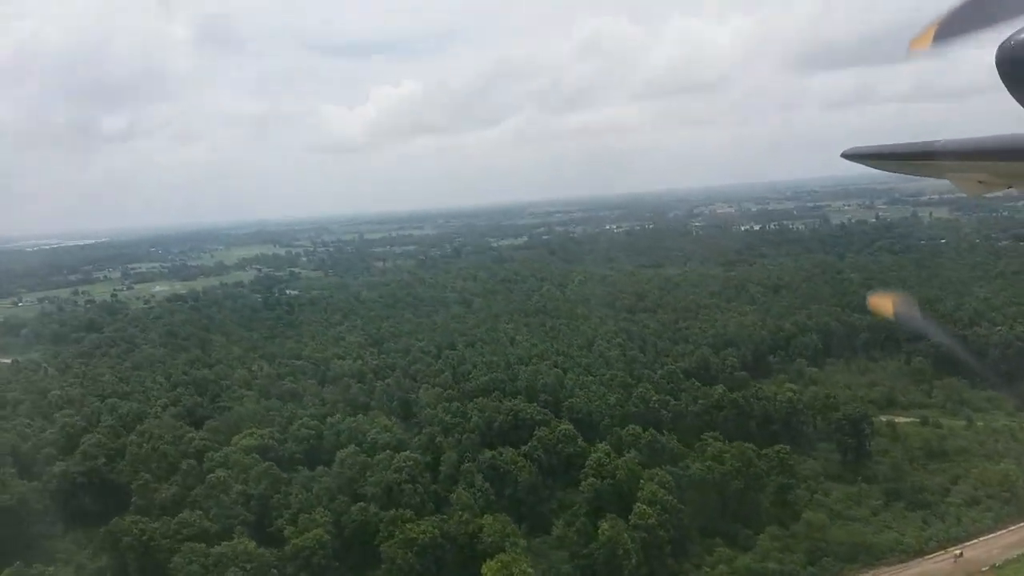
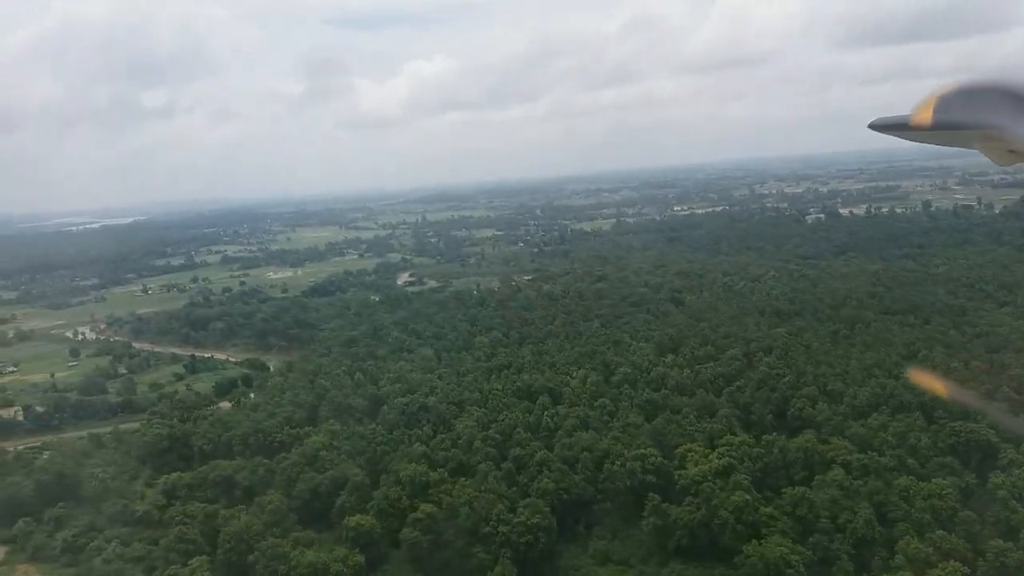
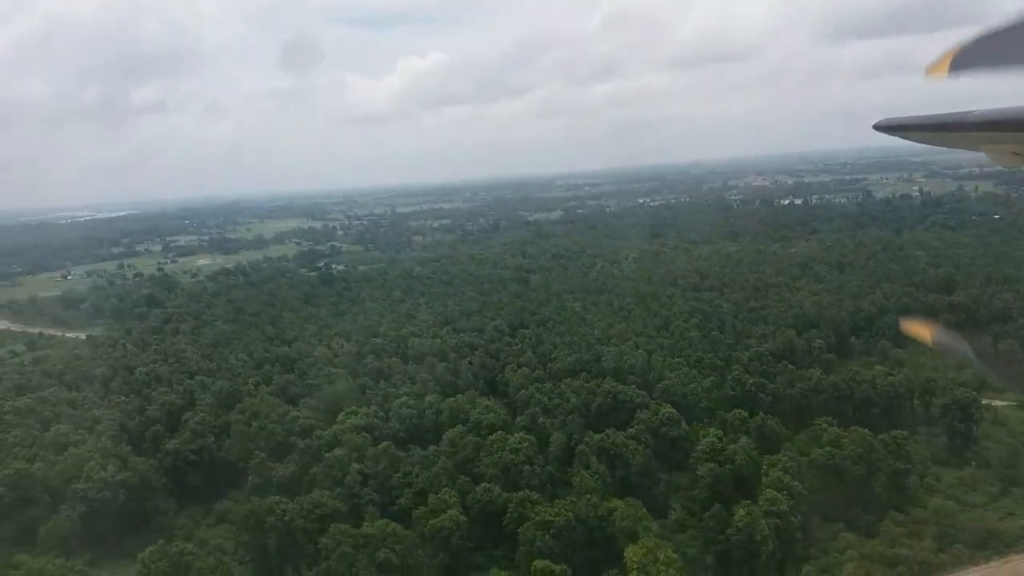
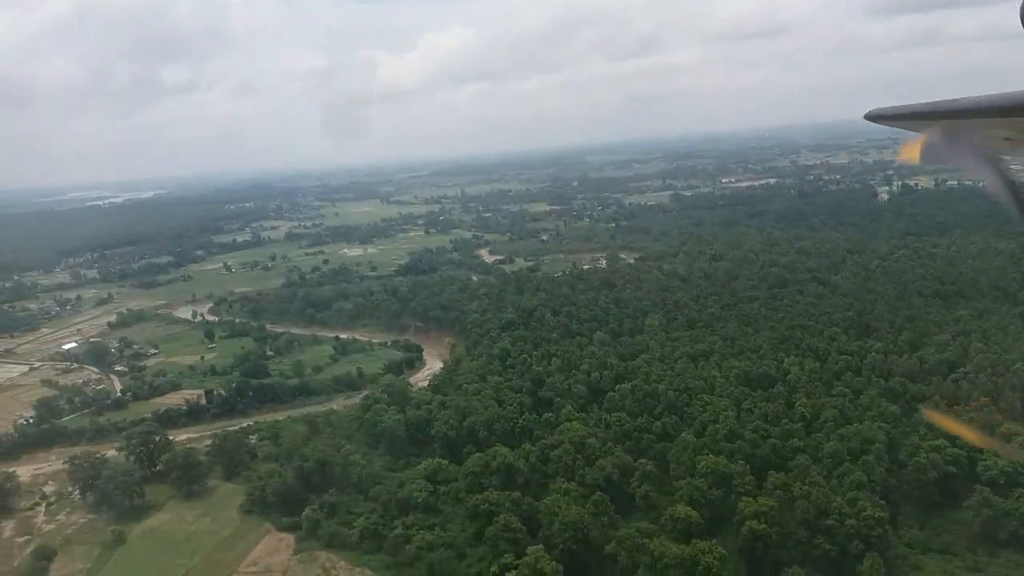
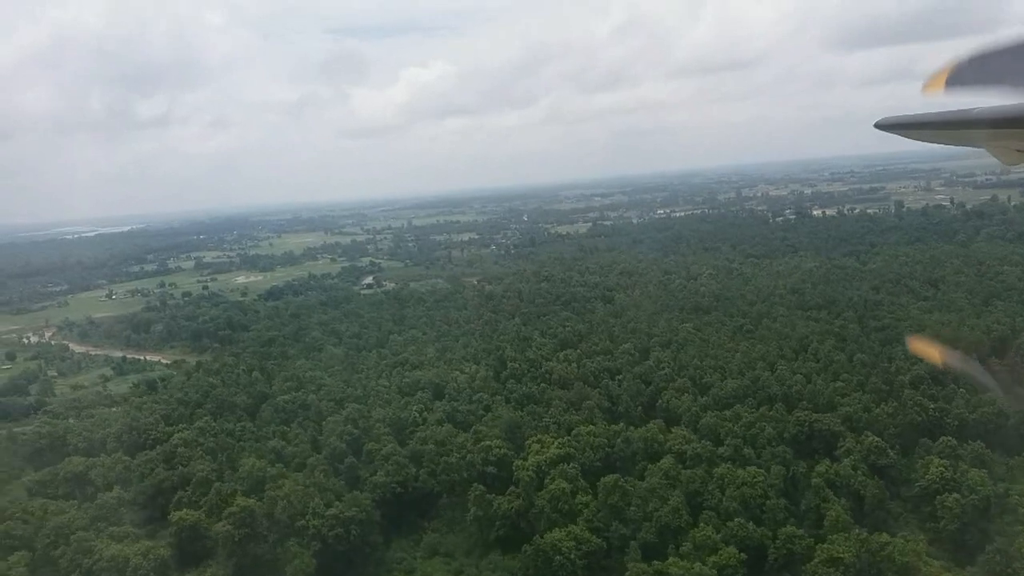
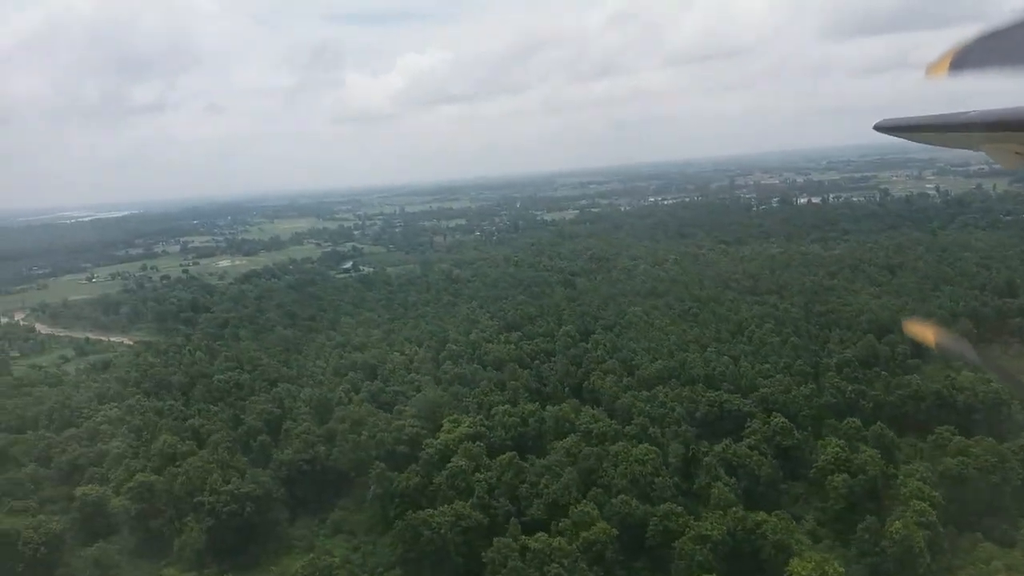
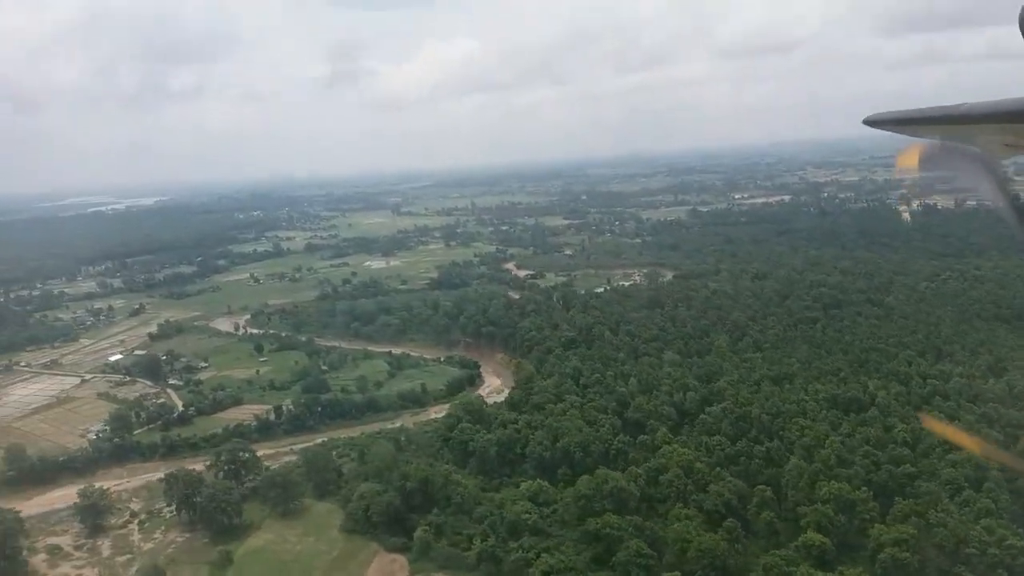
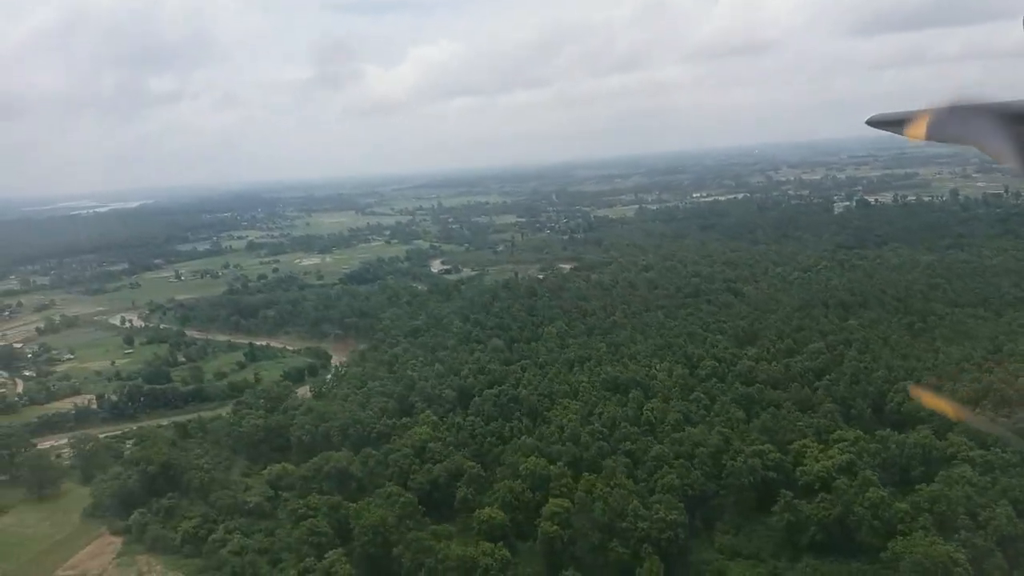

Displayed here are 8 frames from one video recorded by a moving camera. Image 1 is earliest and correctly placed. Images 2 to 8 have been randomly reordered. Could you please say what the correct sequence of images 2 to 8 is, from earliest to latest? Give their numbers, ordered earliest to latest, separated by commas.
3, 6, 5, 2, 8, 4, 7
